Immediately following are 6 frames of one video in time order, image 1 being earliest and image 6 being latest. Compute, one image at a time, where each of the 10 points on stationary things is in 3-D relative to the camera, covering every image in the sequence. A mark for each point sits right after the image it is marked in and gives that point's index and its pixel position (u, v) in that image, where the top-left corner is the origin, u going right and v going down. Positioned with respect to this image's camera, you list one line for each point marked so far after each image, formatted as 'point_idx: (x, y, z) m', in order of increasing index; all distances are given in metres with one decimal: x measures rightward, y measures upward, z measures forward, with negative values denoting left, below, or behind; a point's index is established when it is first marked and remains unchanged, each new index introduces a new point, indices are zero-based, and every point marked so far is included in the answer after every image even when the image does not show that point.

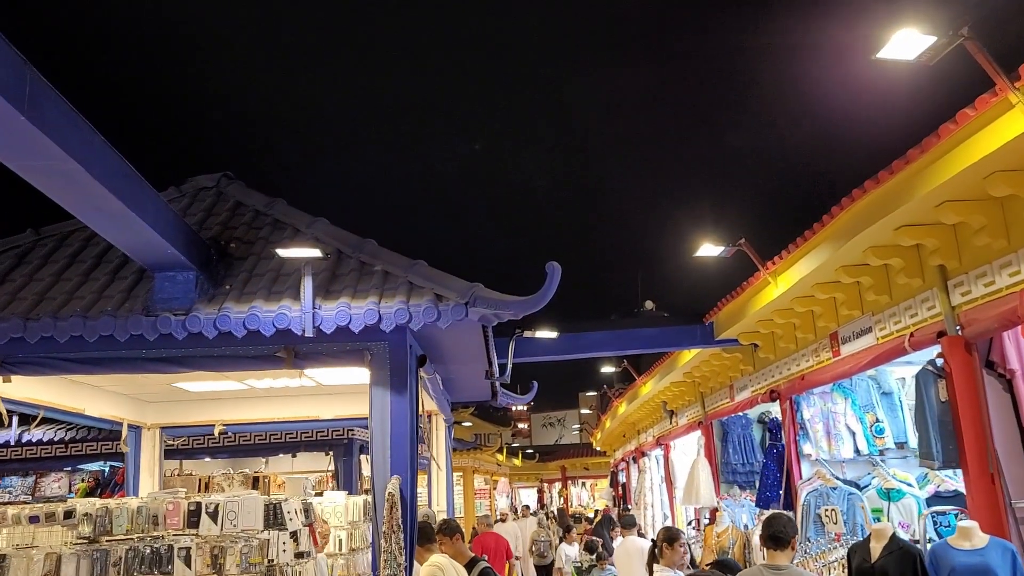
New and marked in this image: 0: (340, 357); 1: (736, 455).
0: (-0.8, -0.3, +4.7) m
1: (+2.0, -1.5, +9.1) m
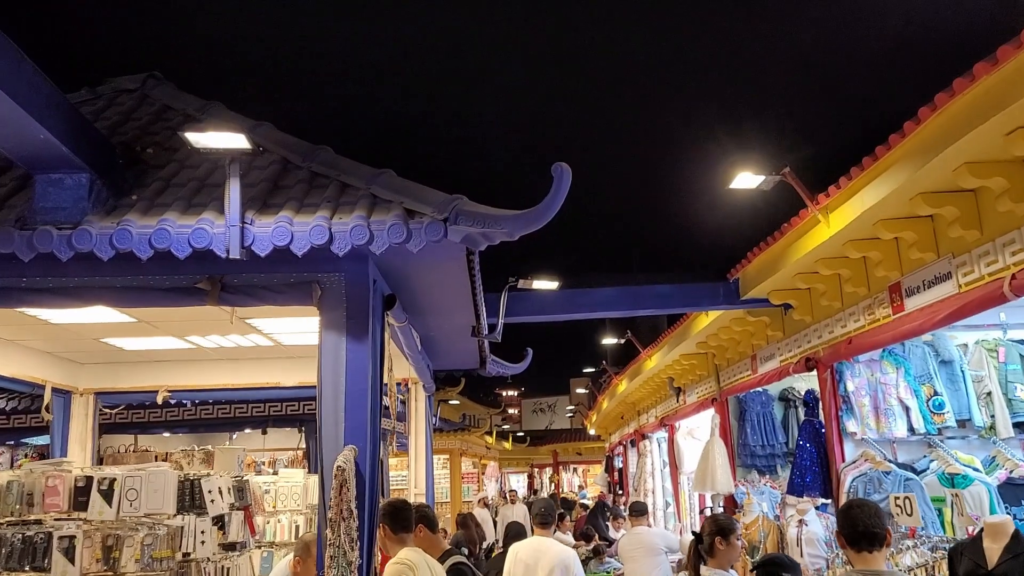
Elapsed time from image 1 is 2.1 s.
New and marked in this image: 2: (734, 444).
0: (-0.8, 0.0, +3.6) m
1: (+1.9, -1.2, +8.1) m
2: (+1.8, -1.3, +8.3) m
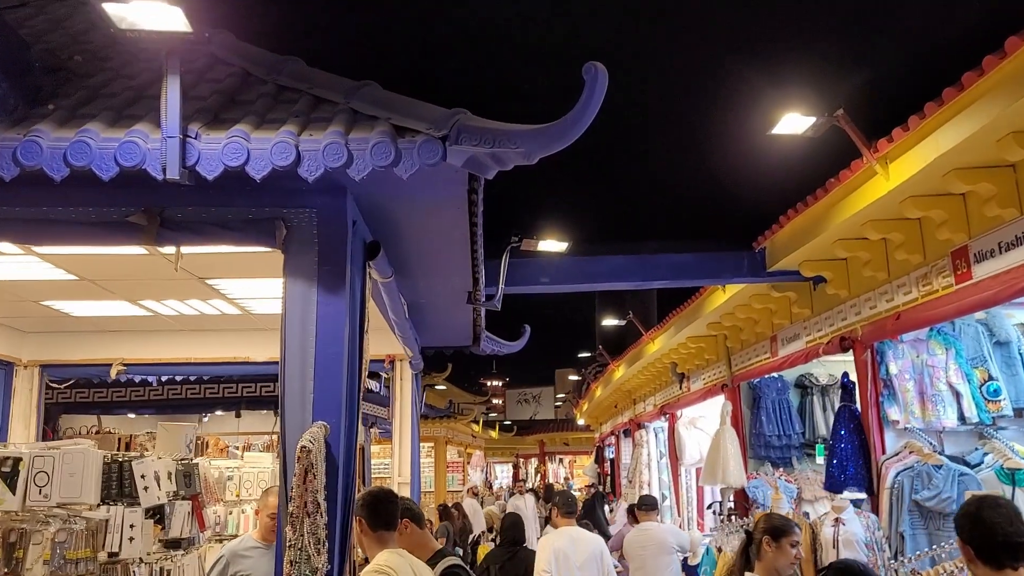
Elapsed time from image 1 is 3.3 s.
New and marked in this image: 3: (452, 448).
0: (-0.8, +0.2, +2.9) m
1: (+1.8, -1.0, +7.4) m
2: (+1.7, -1.1, +7.6) m
3: (-1.2, -3.0, +19.7) m
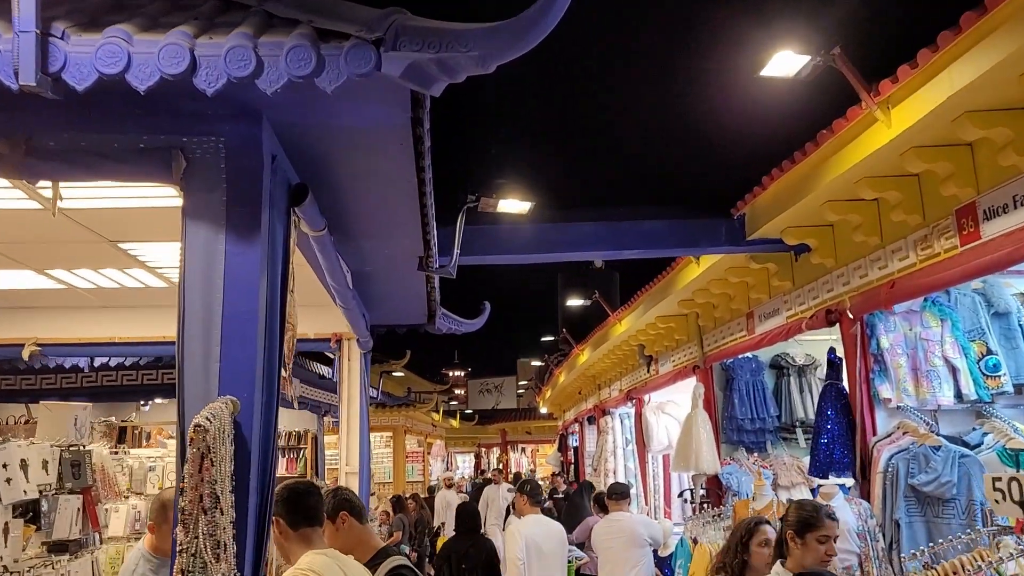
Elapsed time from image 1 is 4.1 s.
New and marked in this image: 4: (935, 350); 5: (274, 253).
0: (-0.9, +0.3, +2.4) m
1: (+1.6, -0.8, +7.0) m
2: (+1.4, -0.9, +7.2) m
3: (-1.9, -2.8, +19.2) m
4: (+1.9, -0.3, +4.6) m
5: (-0.6, +0.1, +2.5) m
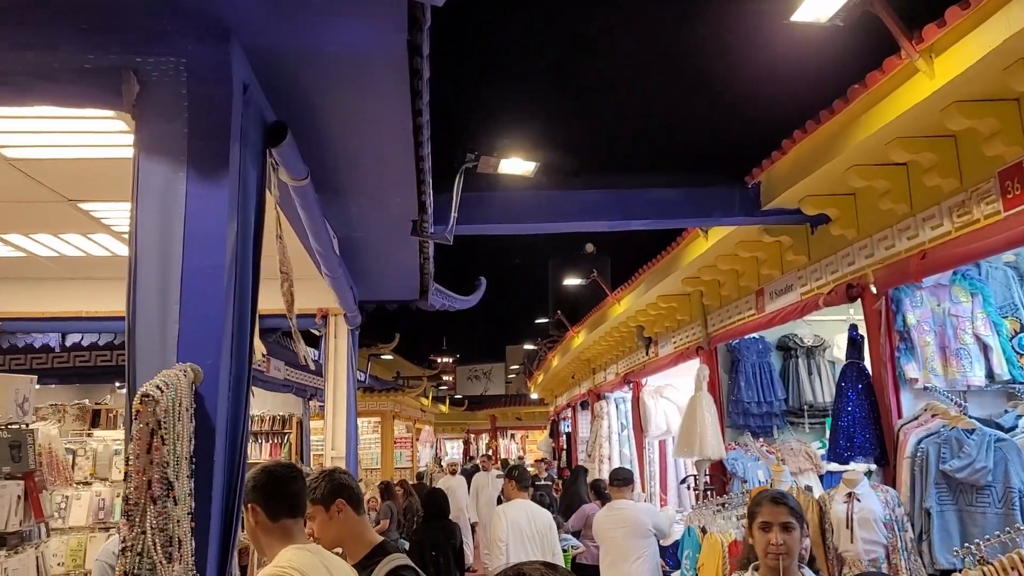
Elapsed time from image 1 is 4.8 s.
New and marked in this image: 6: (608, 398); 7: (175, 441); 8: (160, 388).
0: (-0.9, +0.4, +2.0) m
1: (+1.5, -0.7, +6.7) m
2: (+1.4, -0.8, +6.9) m
3: (-2.0, -2.5, +18.8) m
4: (+1.9, -0.2, +4.3) m
5: (-0.5, +0.2, +2.1) m
6: (+1.1, -1.2, +11.1) m
7: (-0.6, -0.3, +1.7) m
8: (-0.6, -0.2, +1.7) m
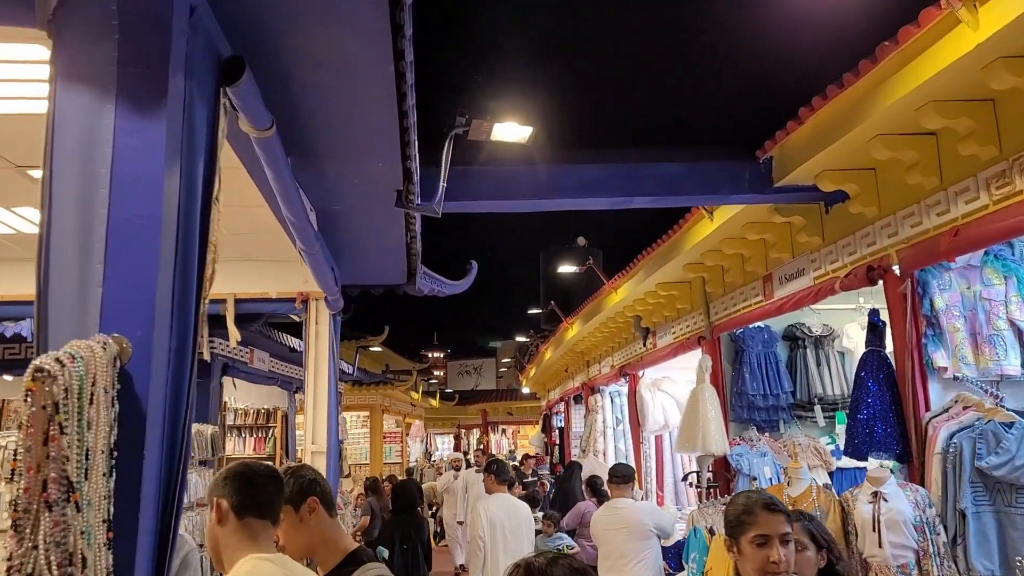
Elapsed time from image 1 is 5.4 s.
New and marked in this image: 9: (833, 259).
0: (-0.9, +0.4, +1.7) m
1: (+1.5, -0.6, +6.3) m
2: (+1.4, -0.7, +6.5) m
3: (-2.2, -2.3, +18.5) m
4: (+1.9, -0.1, +4.0) m
5: (-0.5, +0.2, +1.8) m
6: (+1.0, -1.1, +10.8) m
7: (-0.6, -0.2, +1.3) m
8: (-0.6, -0.1, +1.3) m
9: (+1.5, +0.1, +4.7) m
